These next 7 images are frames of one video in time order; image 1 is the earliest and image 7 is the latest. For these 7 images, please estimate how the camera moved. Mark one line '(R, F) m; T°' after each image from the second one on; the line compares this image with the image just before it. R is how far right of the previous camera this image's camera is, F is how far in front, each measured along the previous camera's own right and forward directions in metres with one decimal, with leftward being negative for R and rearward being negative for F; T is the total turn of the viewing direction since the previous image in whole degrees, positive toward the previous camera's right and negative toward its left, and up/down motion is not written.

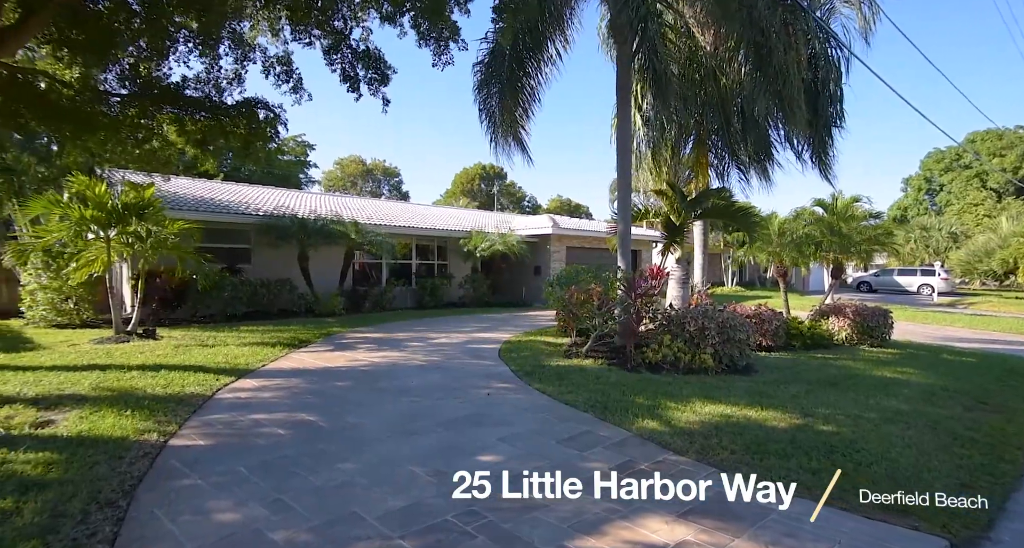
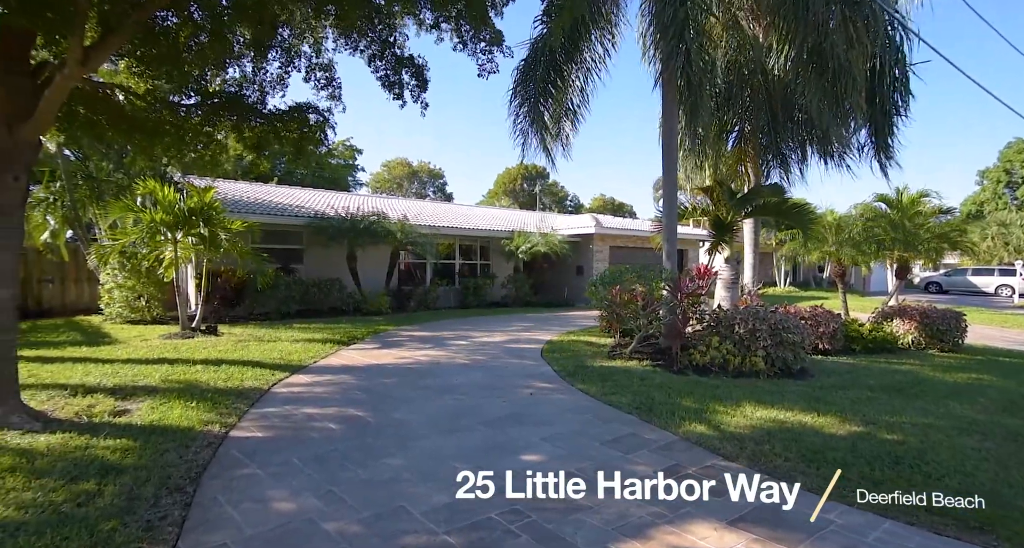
(0.0, -0.1) m; -4°
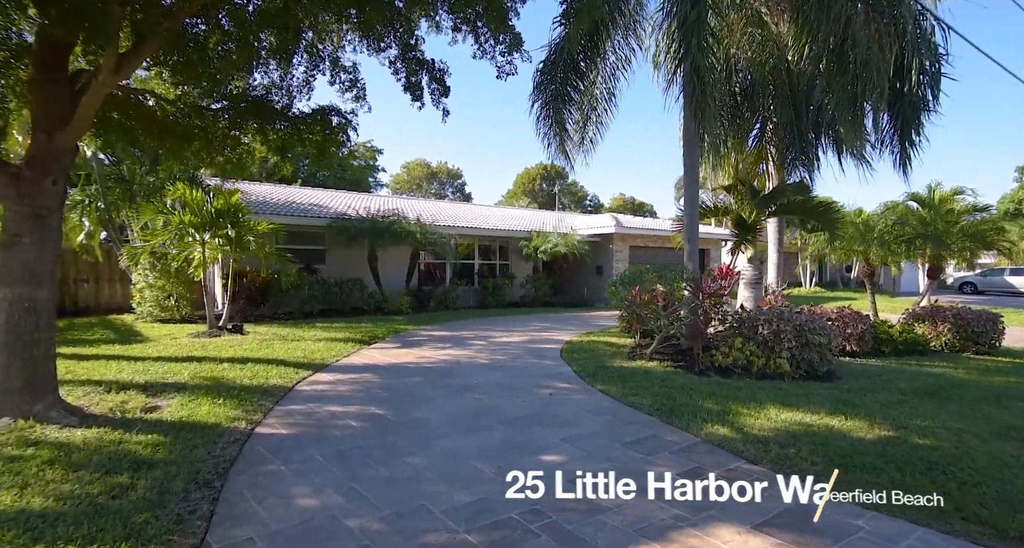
(0.0, 0.0) m; -2°
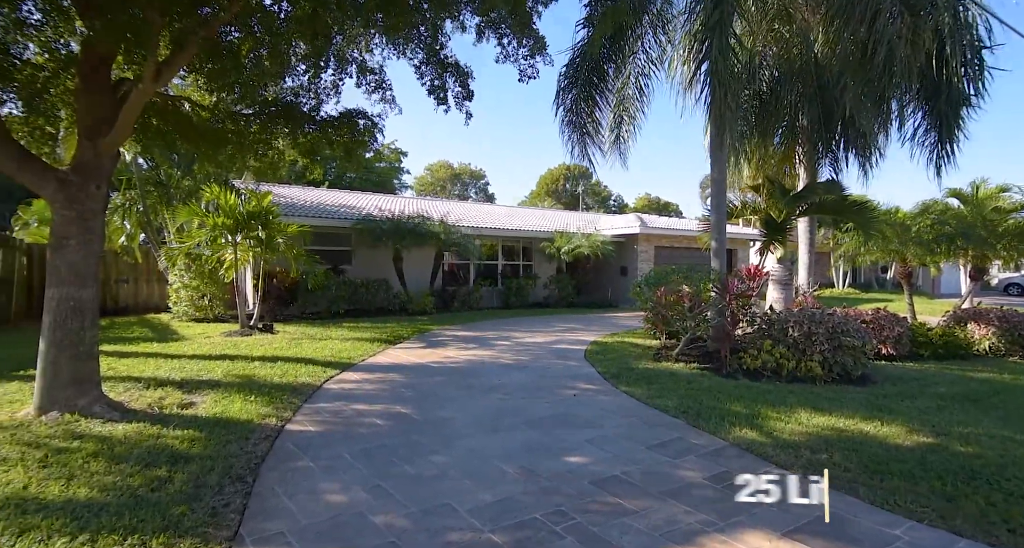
(0.0, 0.0) m; -2°
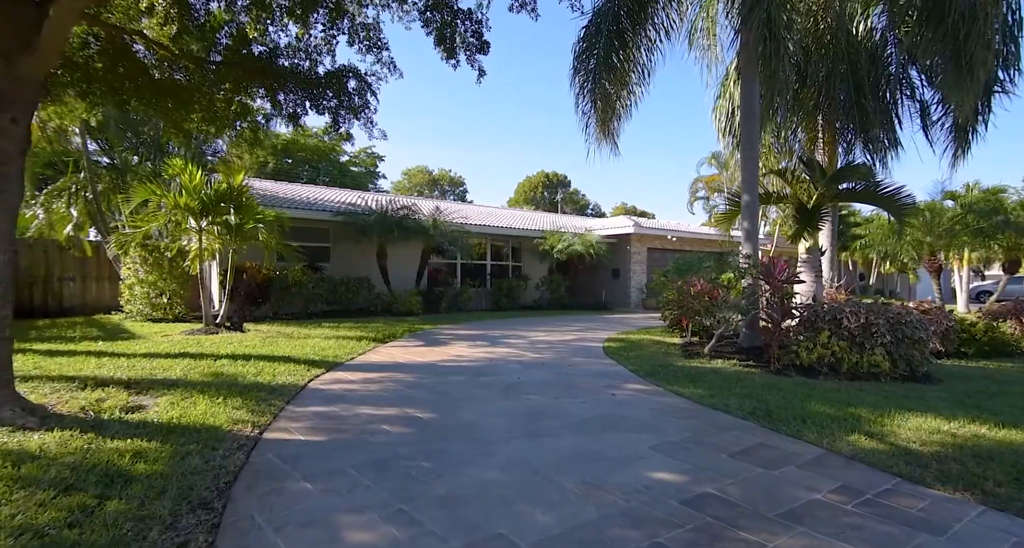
(-0.5, +1.1) m; +3°
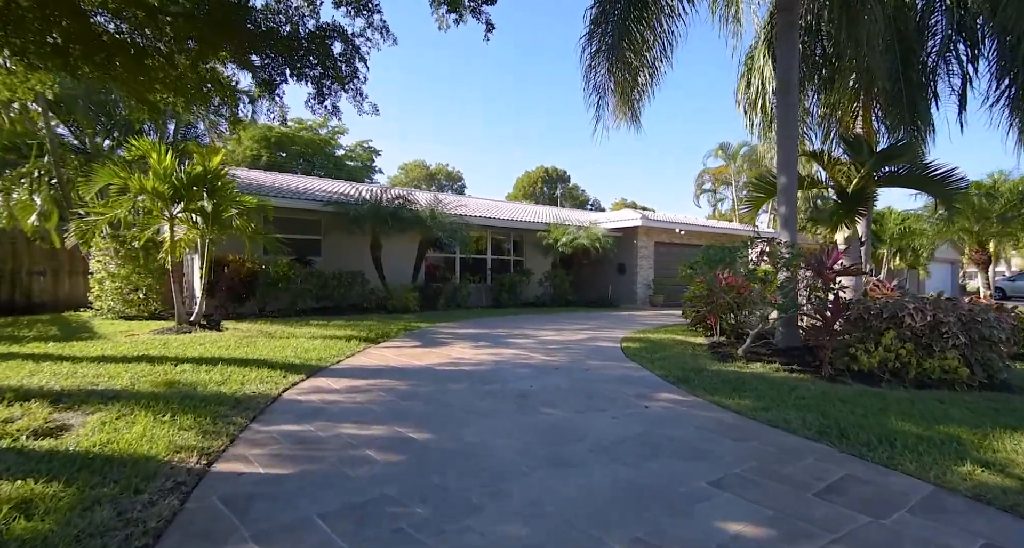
(-0.1, +0.9) m; 0°
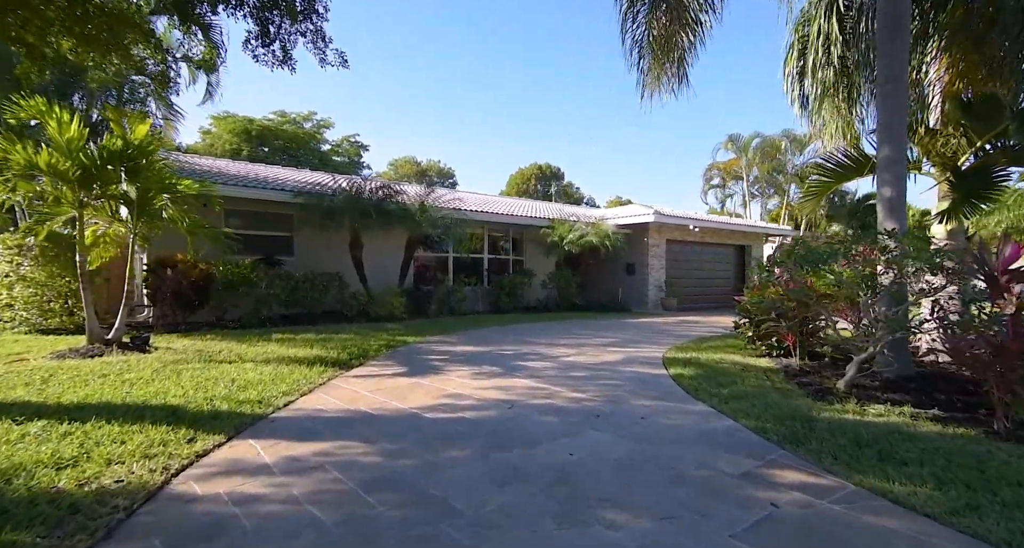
(-0.2, +1.9) m; +1°
